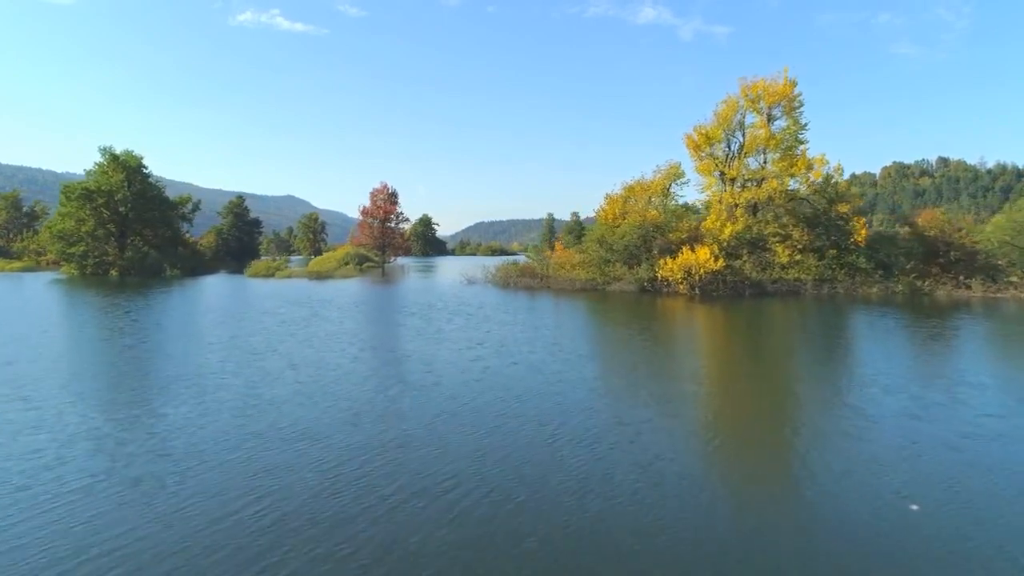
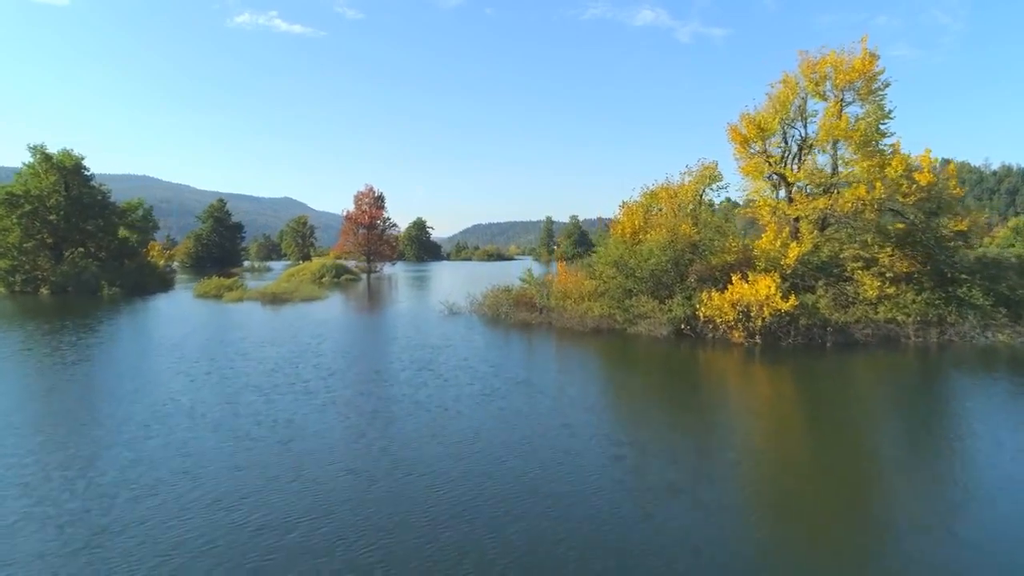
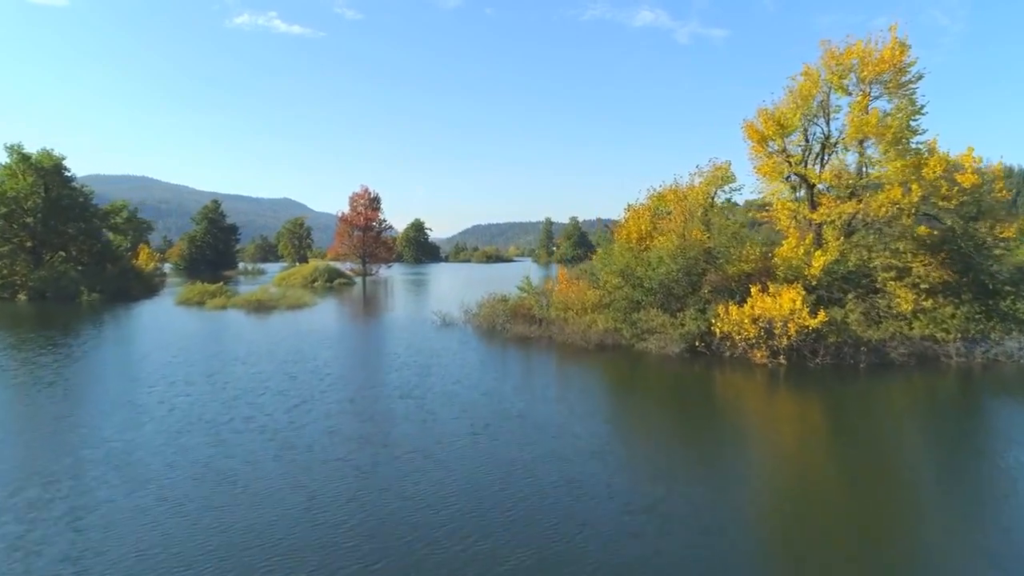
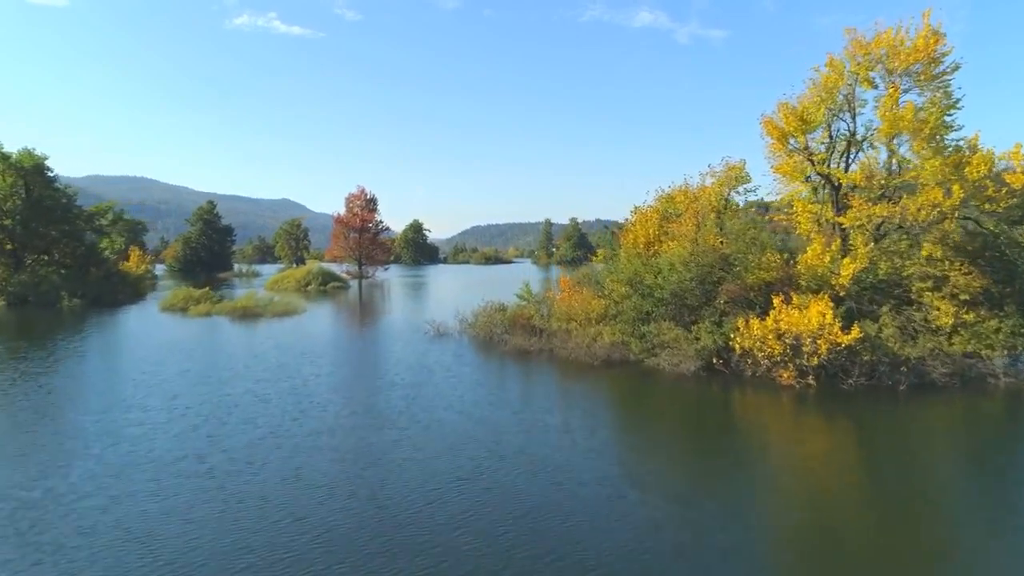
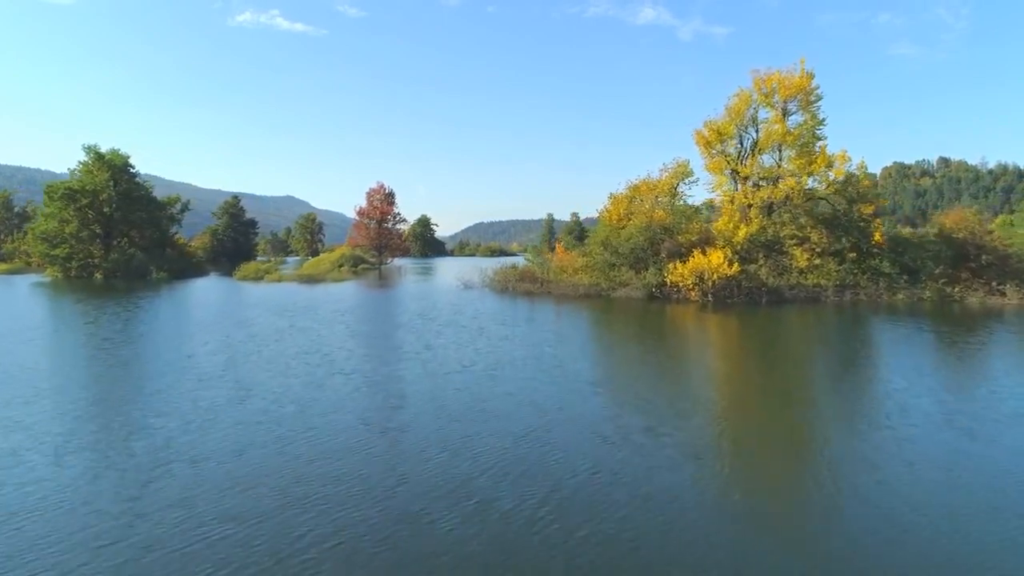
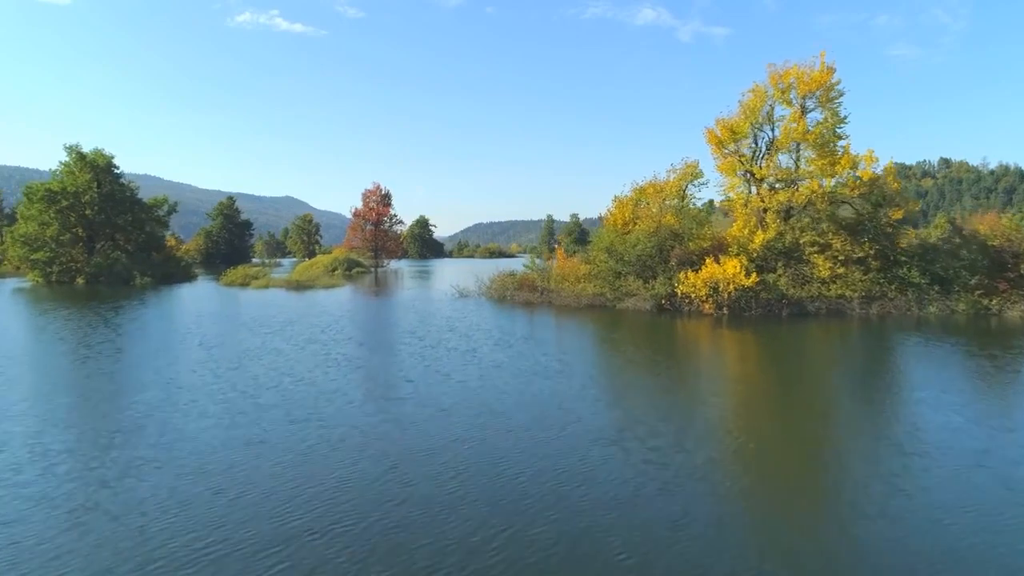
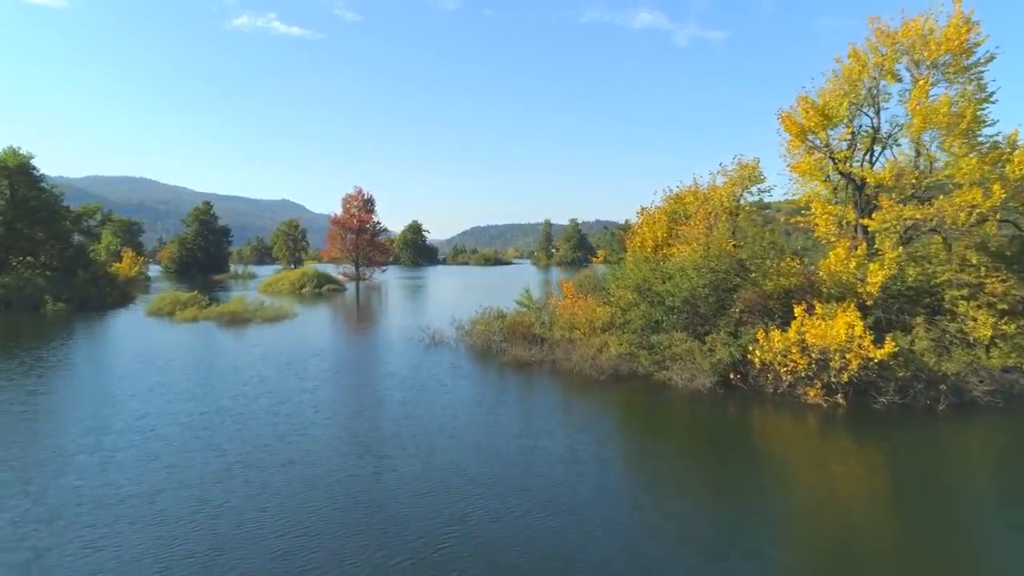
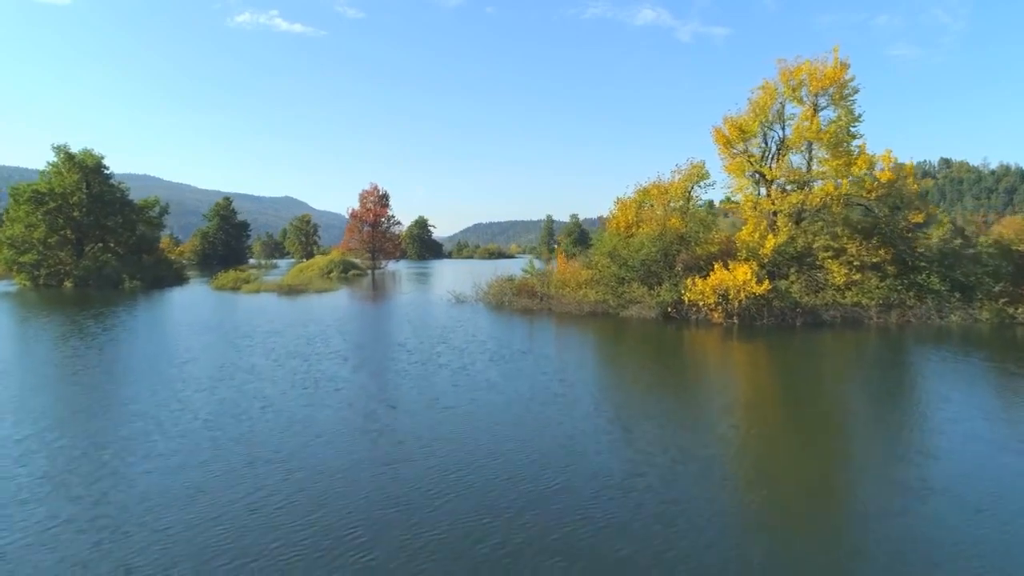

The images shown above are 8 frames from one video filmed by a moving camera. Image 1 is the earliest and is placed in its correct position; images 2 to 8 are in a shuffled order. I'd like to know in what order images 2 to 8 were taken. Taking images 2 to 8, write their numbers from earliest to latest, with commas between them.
5, 6, 8, 2, 3, 4, 7
